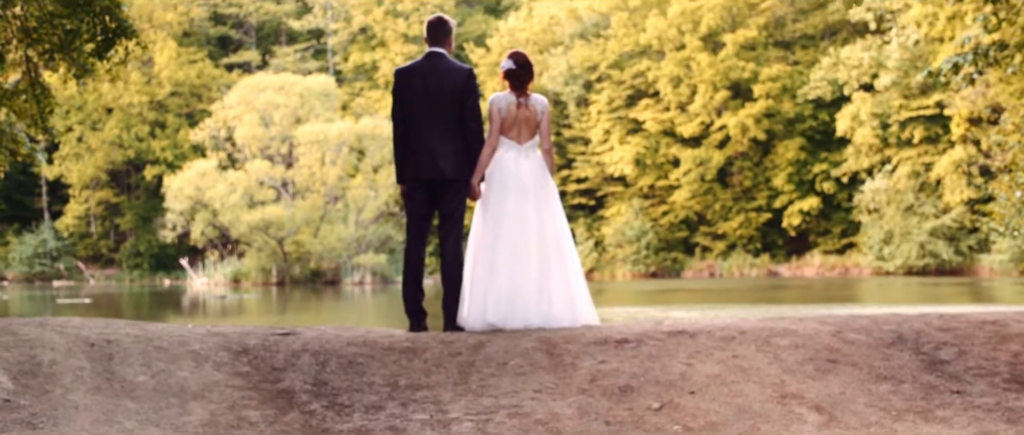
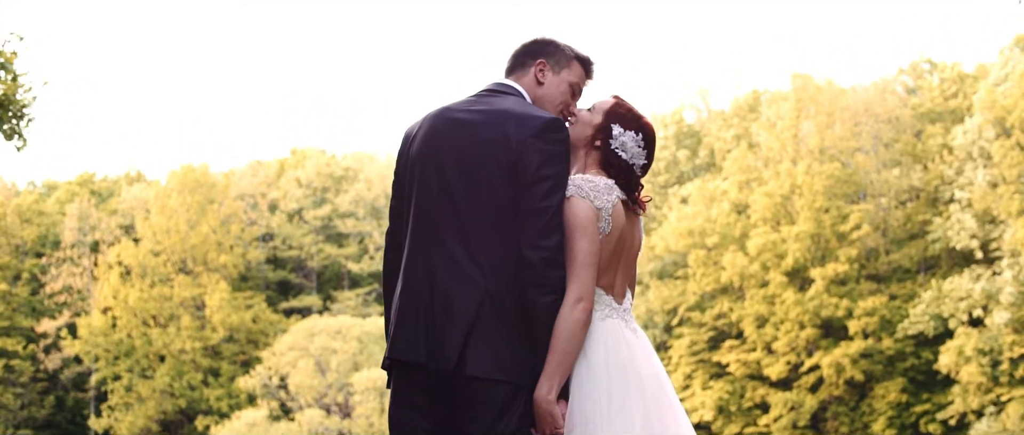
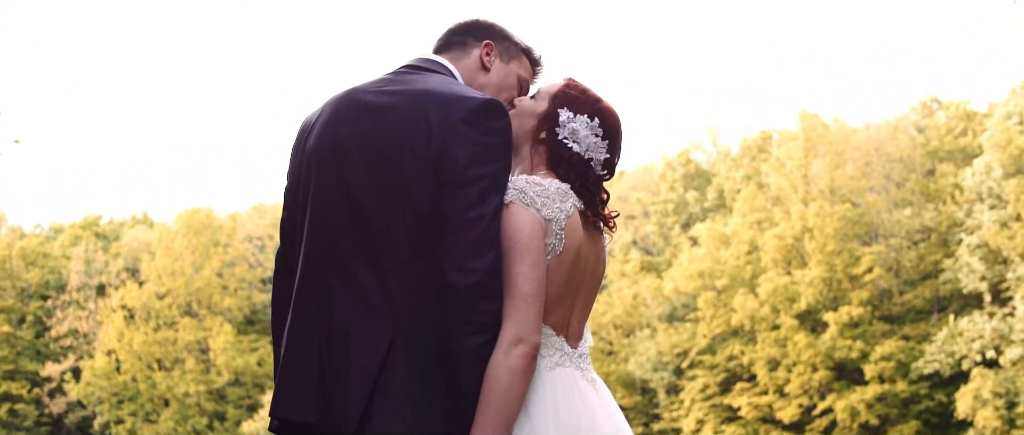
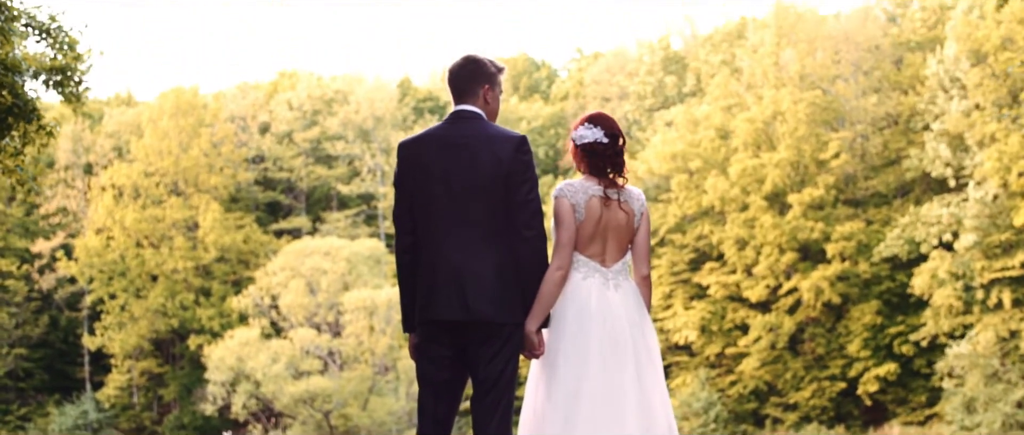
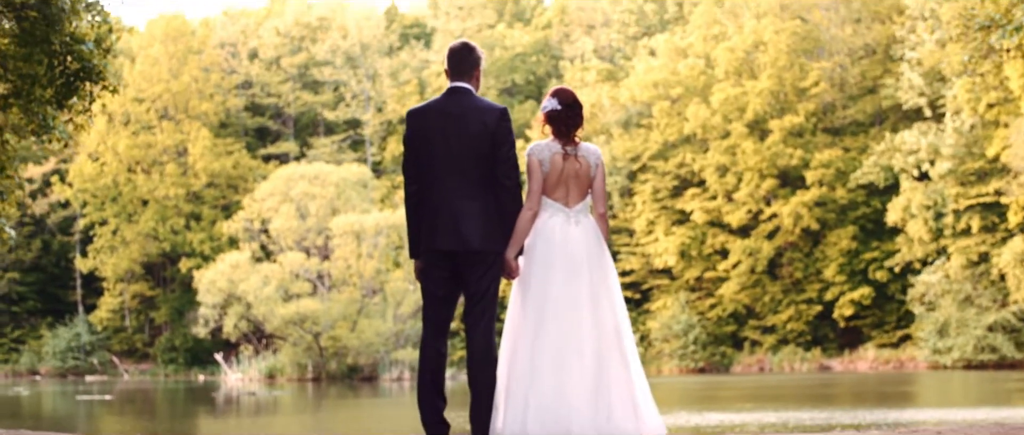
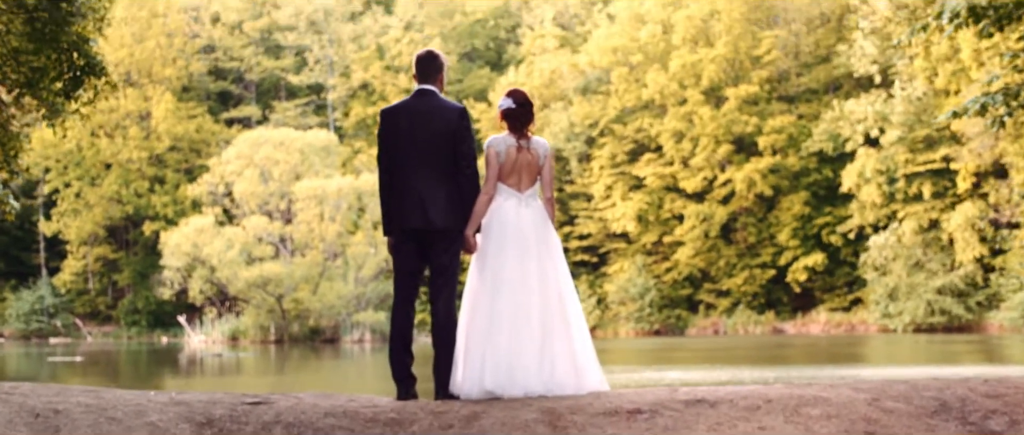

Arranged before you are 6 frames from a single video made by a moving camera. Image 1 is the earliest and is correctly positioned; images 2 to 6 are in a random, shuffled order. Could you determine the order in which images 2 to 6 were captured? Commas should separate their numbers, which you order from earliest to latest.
6, 5, 4, 2, 3
